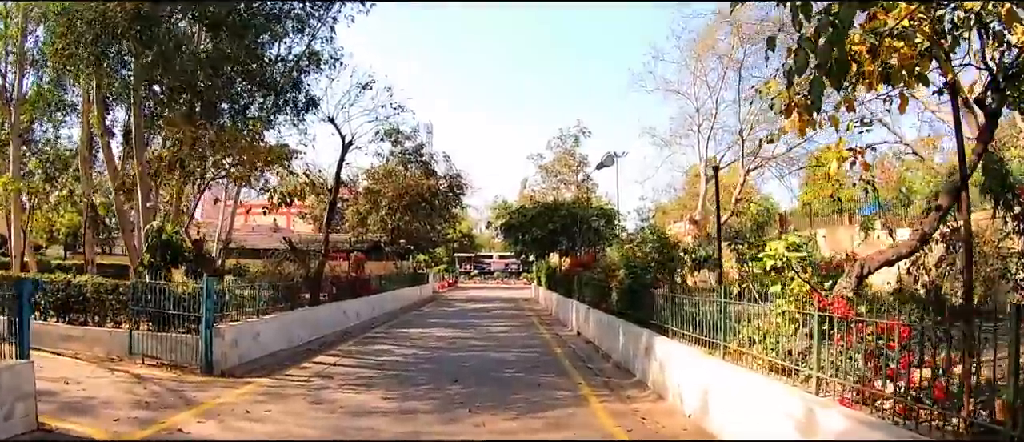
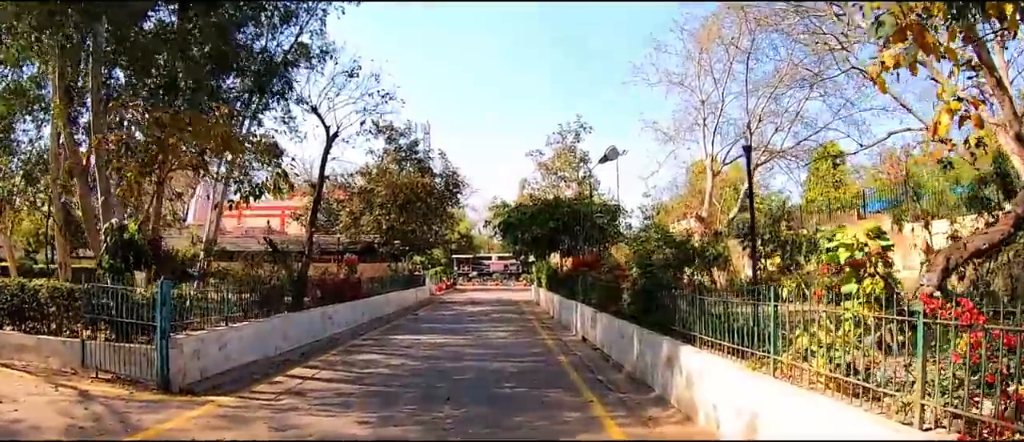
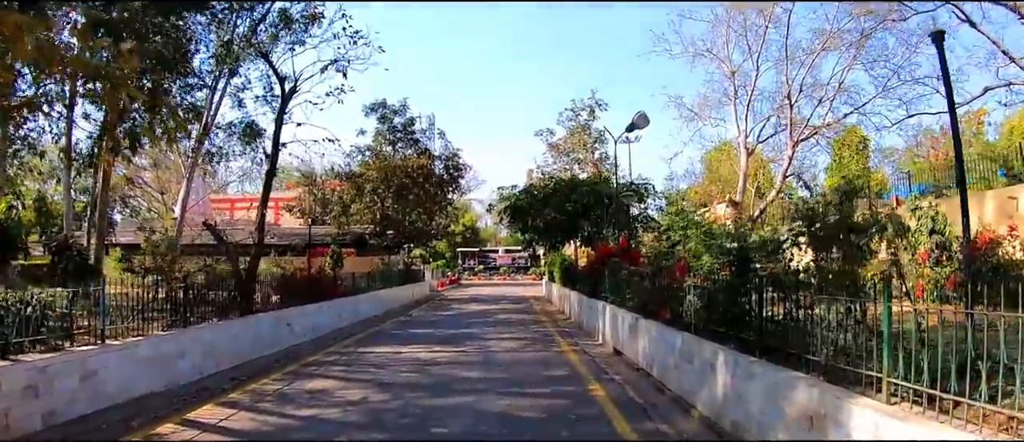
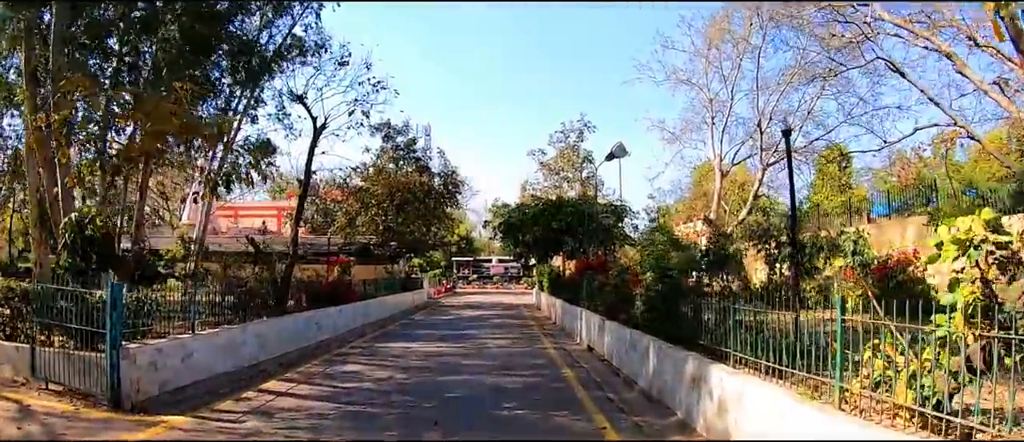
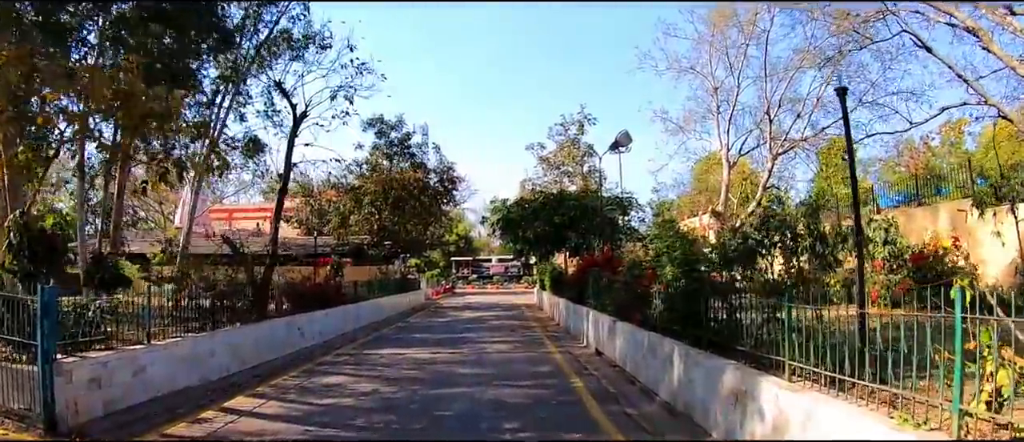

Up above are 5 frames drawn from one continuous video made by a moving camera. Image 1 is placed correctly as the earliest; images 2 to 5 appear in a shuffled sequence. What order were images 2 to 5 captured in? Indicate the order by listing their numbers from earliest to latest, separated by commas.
2, 4, 5, 3
